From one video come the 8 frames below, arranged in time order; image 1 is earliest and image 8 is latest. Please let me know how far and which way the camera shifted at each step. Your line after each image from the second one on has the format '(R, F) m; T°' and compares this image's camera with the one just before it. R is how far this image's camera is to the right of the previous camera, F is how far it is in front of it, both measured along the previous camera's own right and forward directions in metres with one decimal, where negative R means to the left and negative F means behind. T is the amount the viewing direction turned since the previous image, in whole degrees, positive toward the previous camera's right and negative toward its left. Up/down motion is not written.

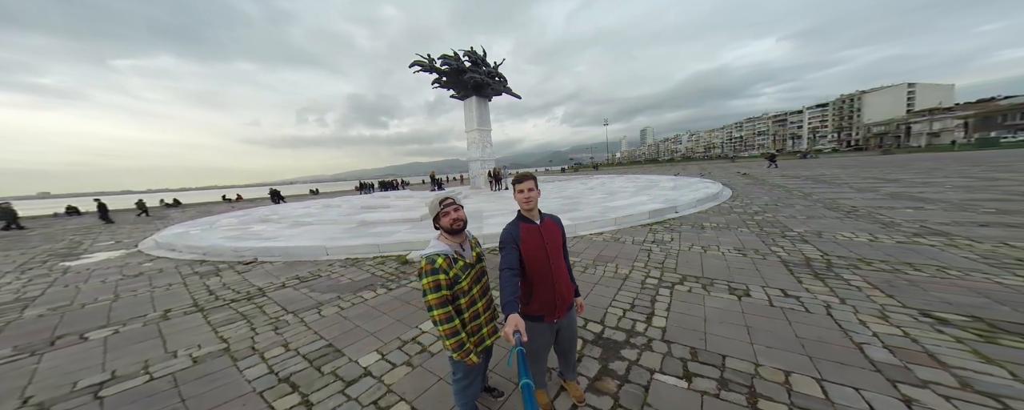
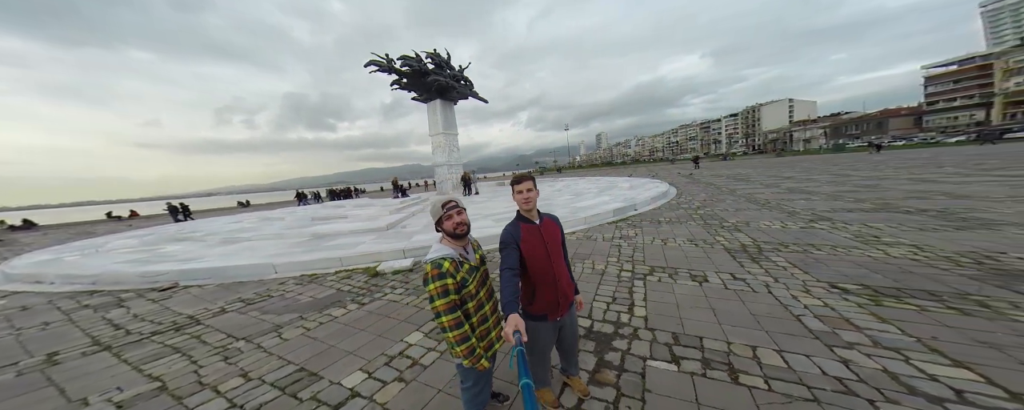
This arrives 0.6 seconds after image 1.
(-0.3, 0.0) m; +10°
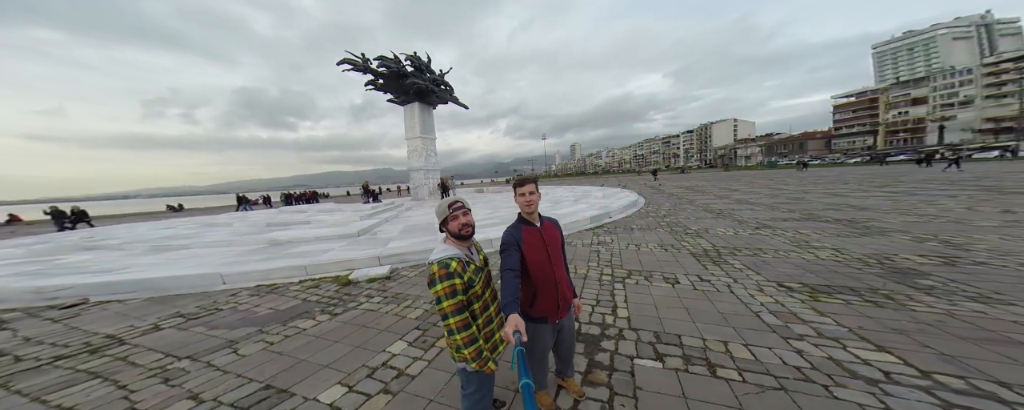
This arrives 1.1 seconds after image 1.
(-0.2, 0.0) m; +7°
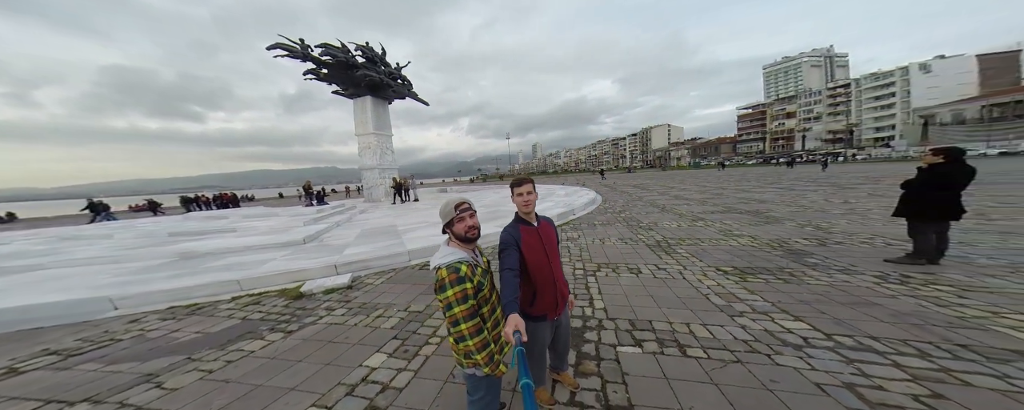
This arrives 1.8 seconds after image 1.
(-0.3, 0.0) m; +10°
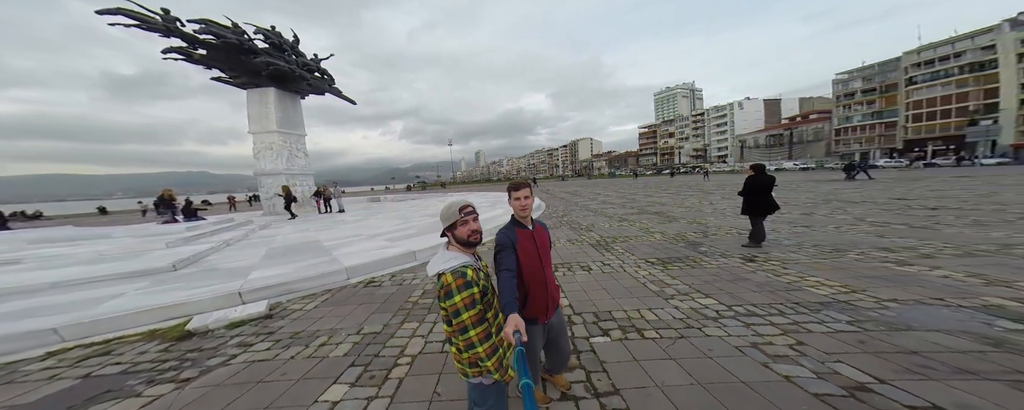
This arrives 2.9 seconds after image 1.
(-0.5, +0.1) m; +15°
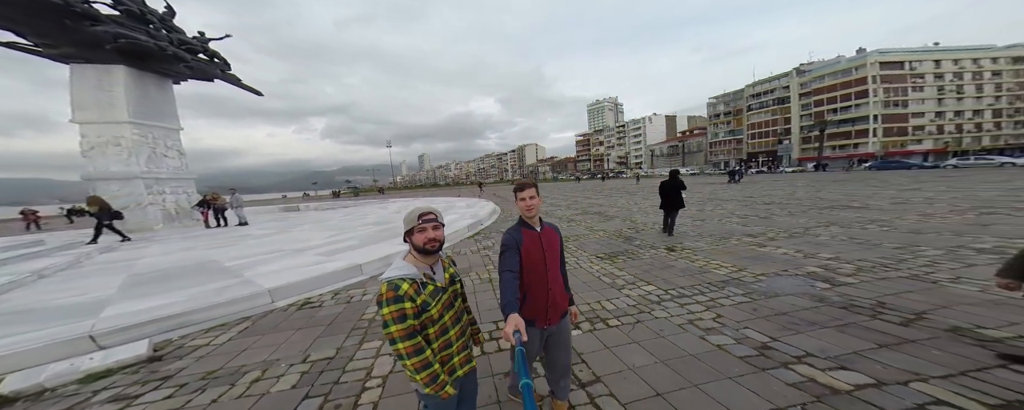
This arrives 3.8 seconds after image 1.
(-0.3, 0.0) m; +13°
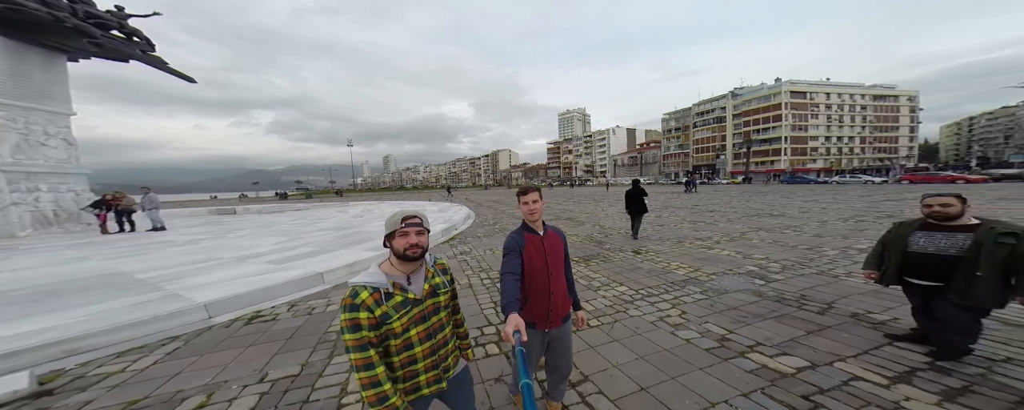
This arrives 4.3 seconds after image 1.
(-0.2, 0.0) m; +7°
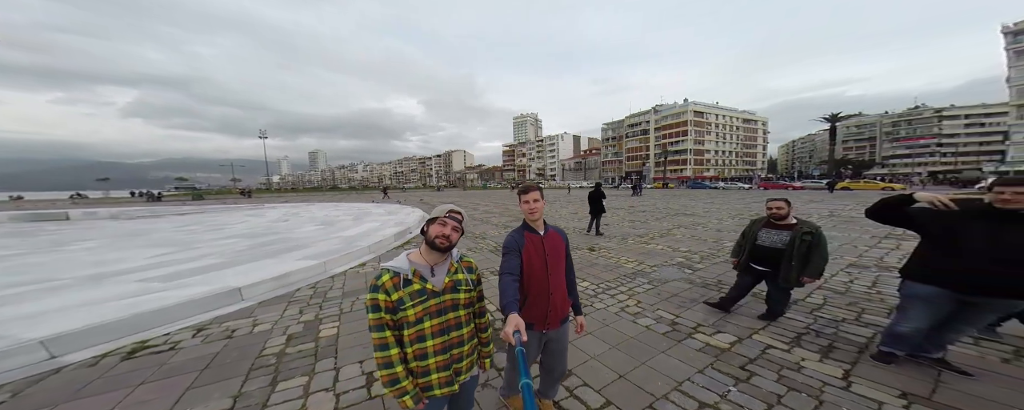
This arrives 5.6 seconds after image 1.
(-0.3, +0.1) m; +11°
